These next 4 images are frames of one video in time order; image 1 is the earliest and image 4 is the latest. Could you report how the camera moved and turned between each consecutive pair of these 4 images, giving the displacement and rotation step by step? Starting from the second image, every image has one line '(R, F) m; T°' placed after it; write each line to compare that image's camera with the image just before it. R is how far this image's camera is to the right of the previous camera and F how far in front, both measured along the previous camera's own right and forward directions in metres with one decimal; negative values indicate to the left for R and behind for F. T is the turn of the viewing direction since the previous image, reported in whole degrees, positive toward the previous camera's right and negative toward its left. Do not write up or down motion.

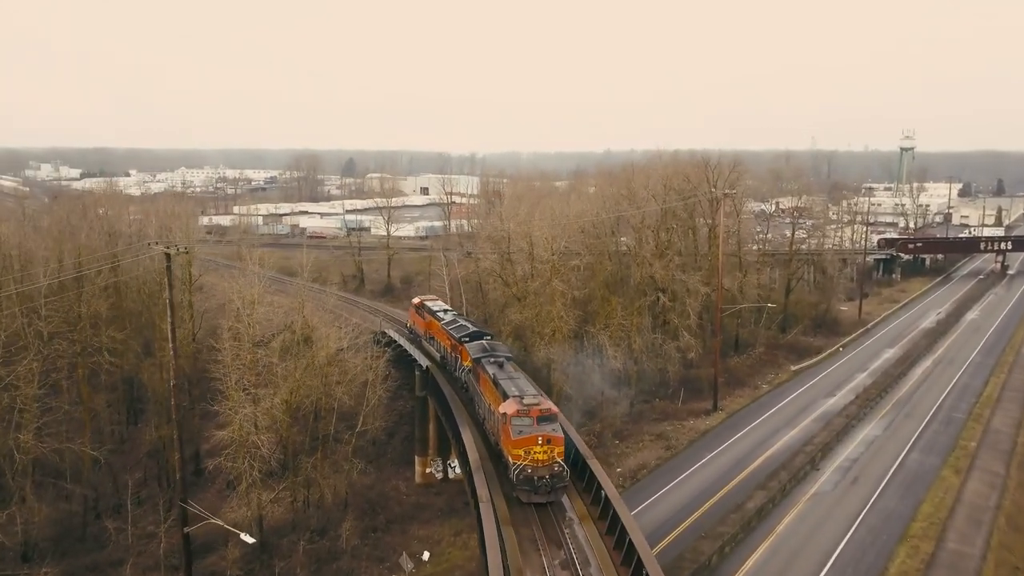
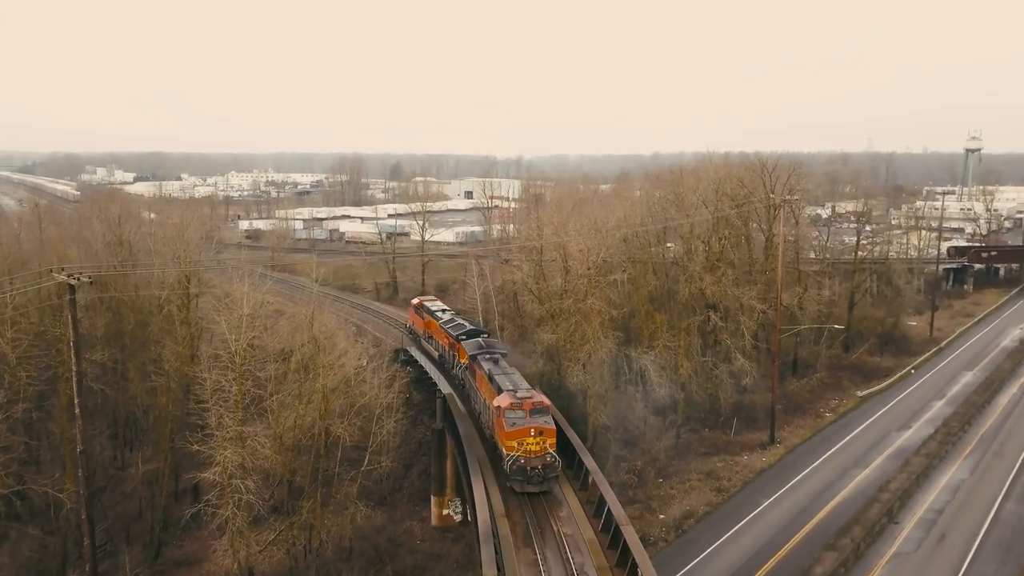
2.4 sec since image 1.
(+0.7, +4.3) m; -3°
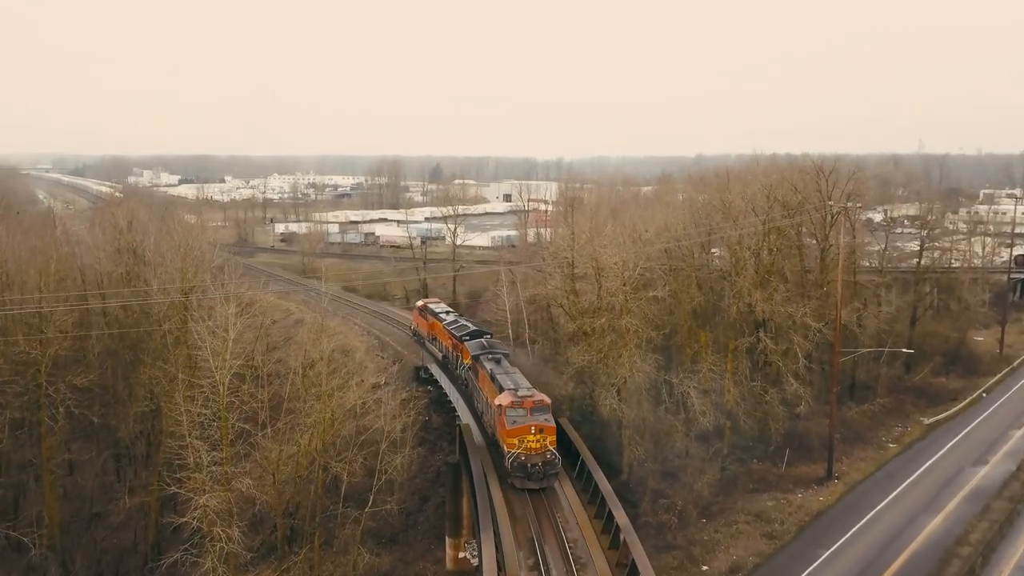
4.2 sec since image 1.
(+0.6, +3.5) m; -3°
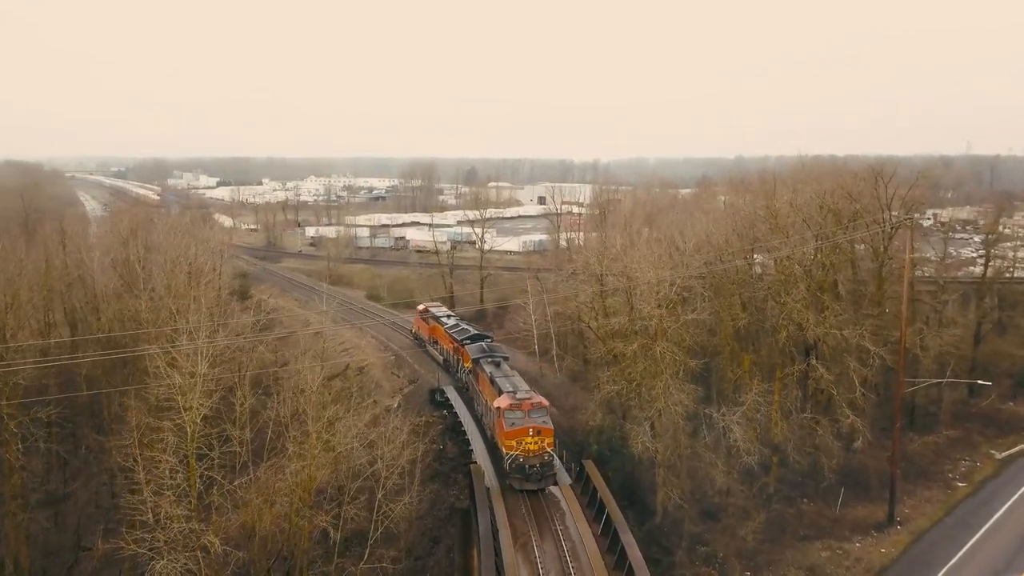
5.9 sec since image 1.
(+0.6, +3.4) m; -3°
